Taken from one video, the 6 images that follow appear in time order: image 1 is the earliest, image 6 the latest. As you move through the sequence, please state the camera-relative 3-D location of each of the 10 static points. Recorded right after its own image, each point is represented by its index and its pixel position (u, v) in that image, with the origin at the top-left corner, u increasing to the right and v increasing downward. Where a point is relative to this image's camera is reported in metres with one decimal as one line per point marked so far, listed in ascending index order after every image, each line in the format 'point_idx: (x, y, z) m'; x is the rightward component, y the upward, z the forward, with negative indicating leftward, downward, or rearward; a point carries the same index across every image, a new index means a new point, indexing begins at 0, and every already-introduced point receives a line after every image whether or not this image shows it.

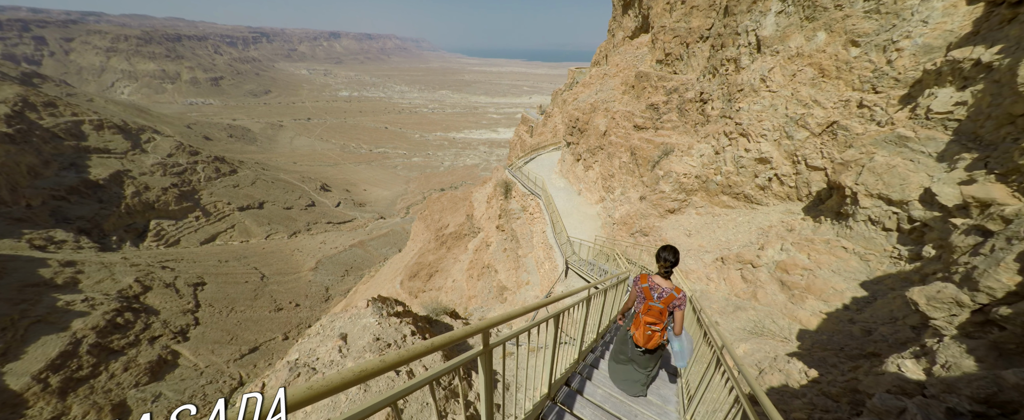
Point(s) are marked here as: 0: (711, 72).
0: (+6.8, +4.8, +10.3) m
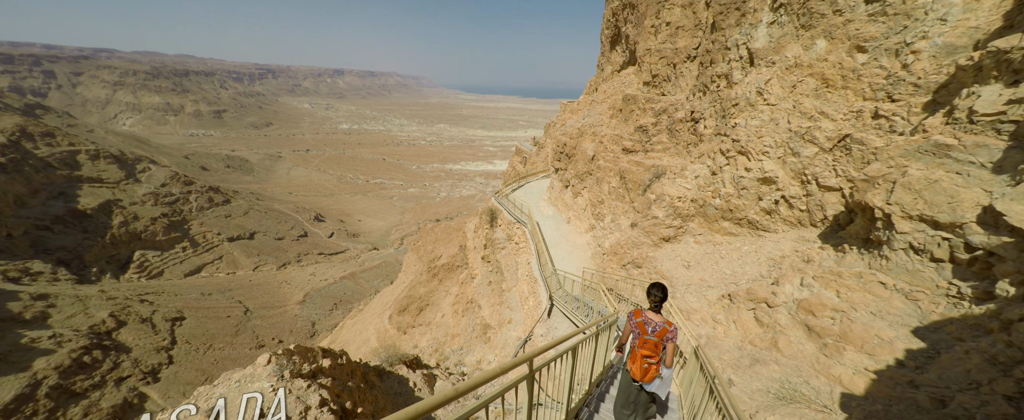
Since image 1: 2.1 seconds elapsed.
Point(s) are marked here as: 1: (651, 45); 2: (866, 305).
0: (+6.1, +3.9, +9.7) m
1: (+5.6, +6.7, +12.1) m
2: (+5.4, -1.4, +4.6) m
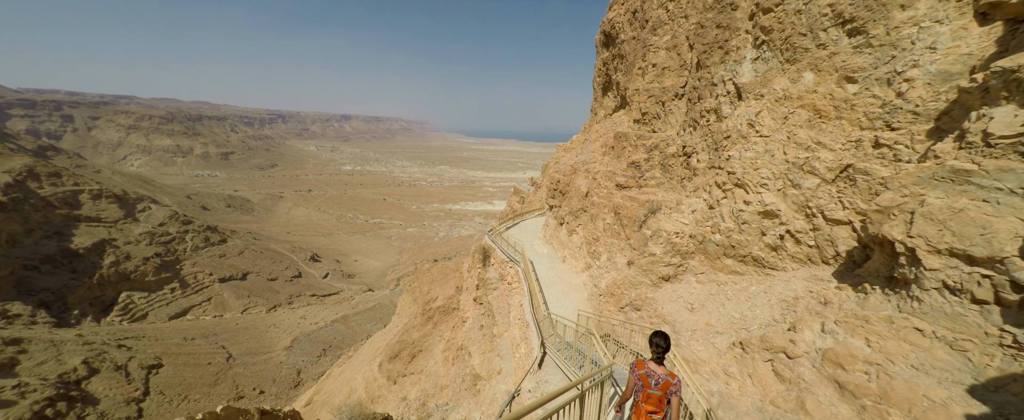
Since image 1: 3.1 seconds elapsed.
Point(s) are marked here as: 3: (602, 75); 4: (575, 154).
0: (+5.7, +2.7, +9.6) m
1: (+5.3, +5.2, +12.4) m
2: (+5.1, -1.9, +3.9) m
3: (+5.3, +7.9, +17.8) m
4: (+3.5, +3.1, +16.7) m
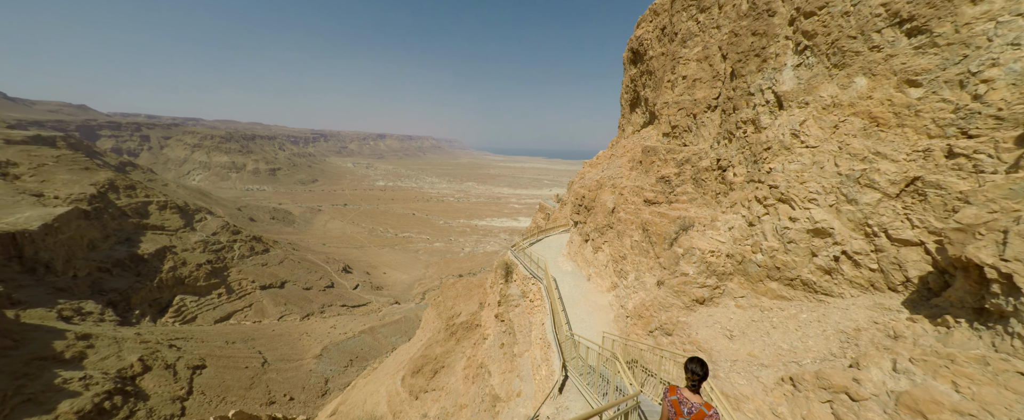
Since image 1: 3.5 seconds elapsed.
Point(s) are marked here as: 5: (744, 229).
0: (+6.5, +2.2, +9.1) m
1: (+6.3, +4.5, +12.1) m
2: (+5.3, -2.1, +3.2) m
3: (+6.8, +6.9, +17.5) m
4: (+4.8, +2.2, +16.3) m
5: (+5.9, -0.5, +7.6) m
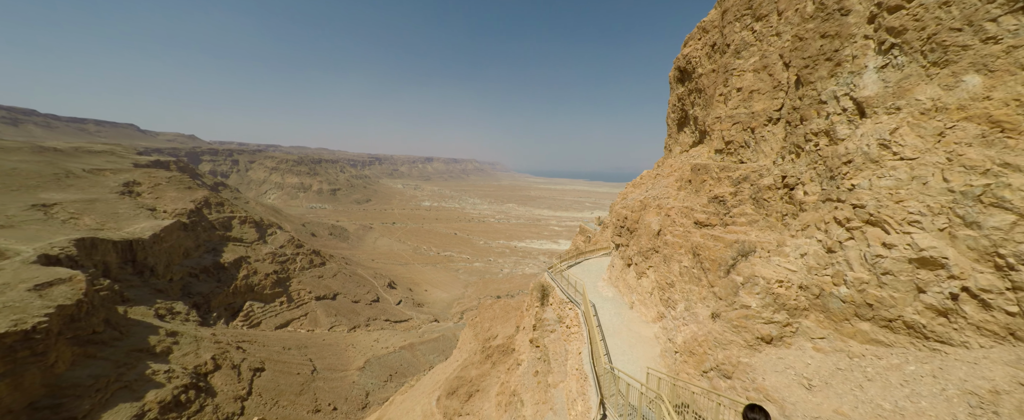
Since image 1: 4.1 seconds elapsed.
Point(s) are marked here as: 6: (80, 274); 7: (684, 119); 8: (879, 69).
0: (+7.5, +1.6, +8.0) m
1: (+7.8, +3.6, +11.2) m
2: (+5.4, -2.3, +2.1) m
3: (+9.1, +5.6, +16.7) m
4: (+6.8, +1.1, +15.4) m
5: (+6.7, -1.0, +6.5) m
6: (-23.3, -3.6, +16.4) m
7: (+9.2, +5.0, +16.1) m
8: (+7.8, +3.0, +6.4) m
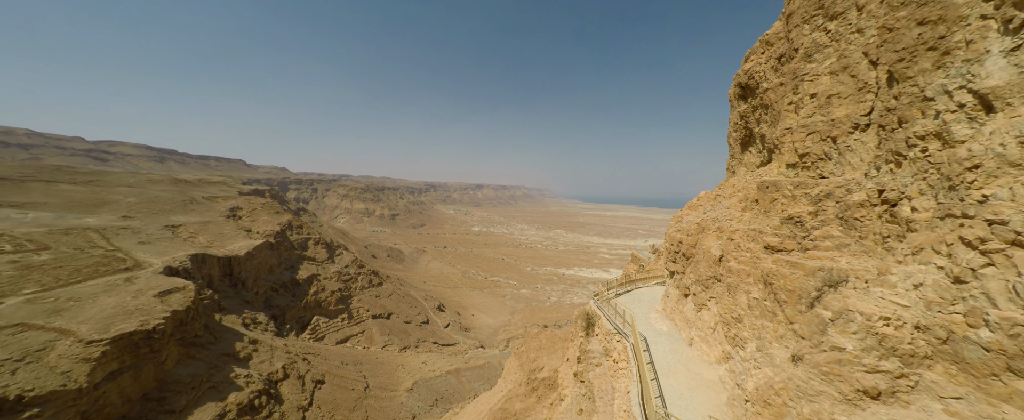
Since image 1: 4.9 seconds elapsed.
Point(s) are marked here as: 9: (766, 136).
0: (+8.4, +1.1, +6.7) m
1: (+9.2, +2.9, +9.9) m
2: (+5.3, -2.2, +0.8) m
3: (+11.4, +4.4, +15.2) m
4: (+8.9, 0.0, +14.0) m
5: (+7.3, -1.3, +5.0) m
6: (-20.8, -4.7, +19.3) m
7: (+11.4, +3.8, +14.7) m
8: (+8.5, +2.6, +5.2) m
9: (+10.6, +3.4, +12.7) m
